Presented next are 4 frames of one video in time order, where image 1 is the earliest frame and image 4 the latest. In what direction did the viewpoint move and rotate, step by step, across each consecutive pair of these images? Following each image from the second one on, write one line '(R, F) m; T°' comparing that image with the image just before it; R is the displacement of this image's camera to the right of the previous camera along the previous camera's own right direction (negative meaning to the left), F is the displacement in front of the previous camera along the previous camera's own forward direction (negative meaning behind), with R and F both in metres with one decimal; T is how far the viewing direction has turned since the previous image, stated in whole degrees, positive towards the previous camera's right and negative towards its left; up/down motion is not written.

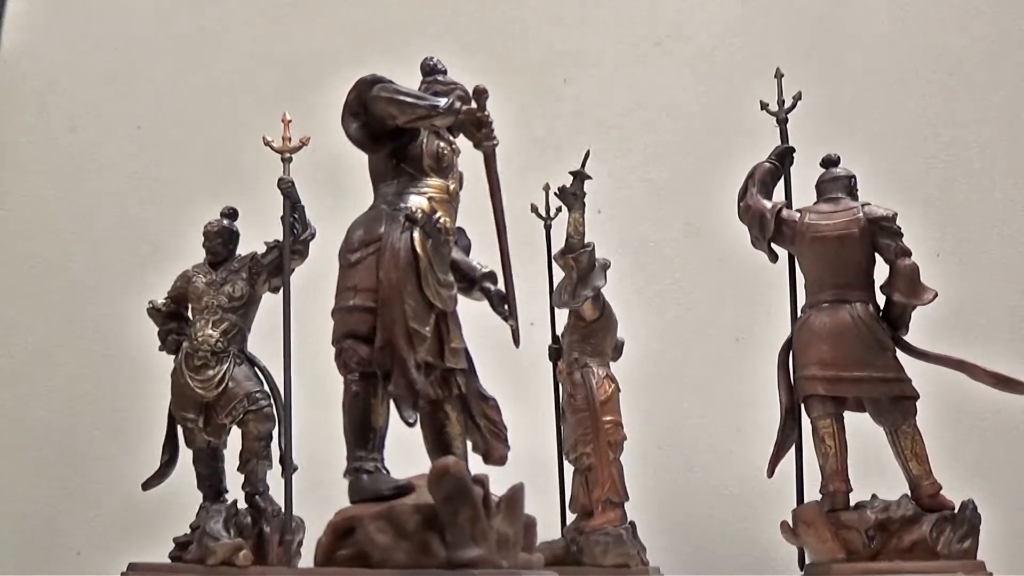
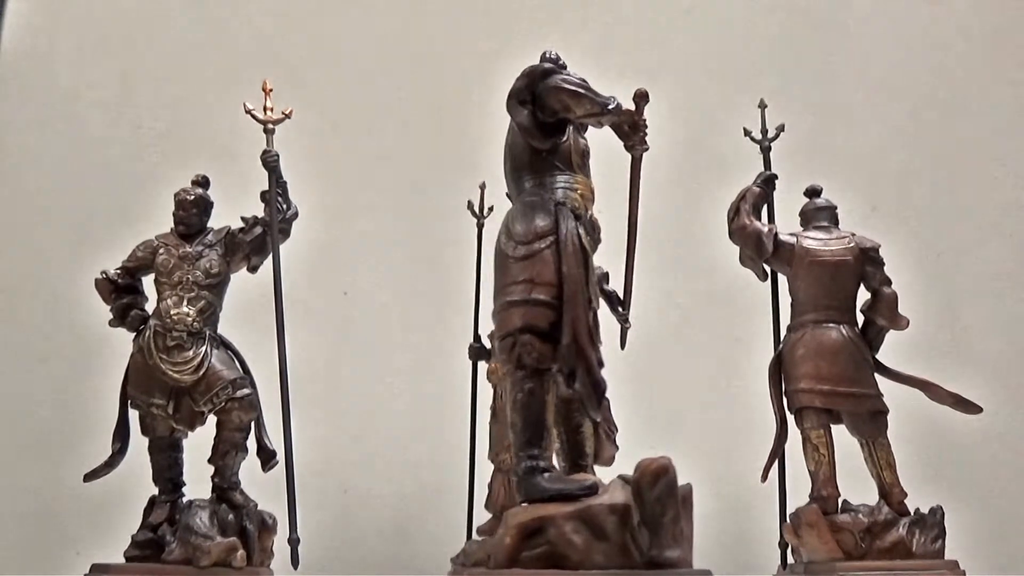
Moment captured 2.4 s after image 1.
(-0.9, +0.1) m; +17°
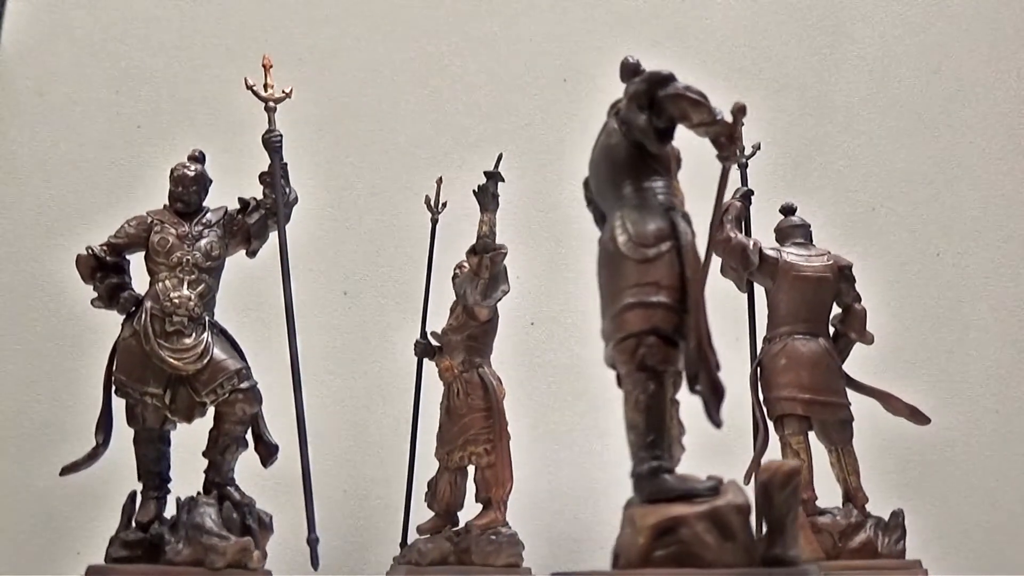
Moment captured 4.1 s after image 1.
(-0.6, +0.1) m; +12°
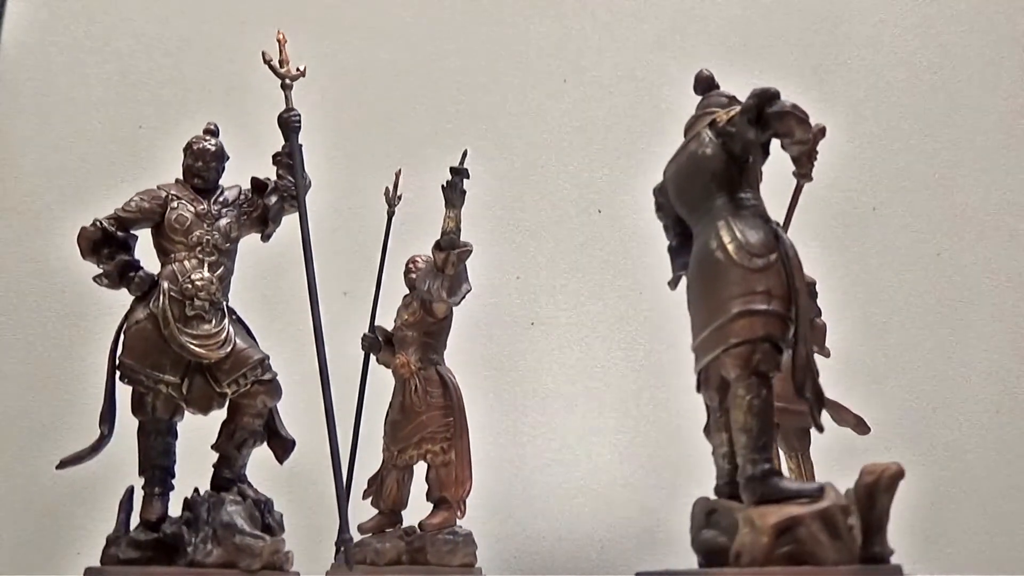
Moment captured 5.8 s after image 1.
(-0.6, +0.1) m; +12°
